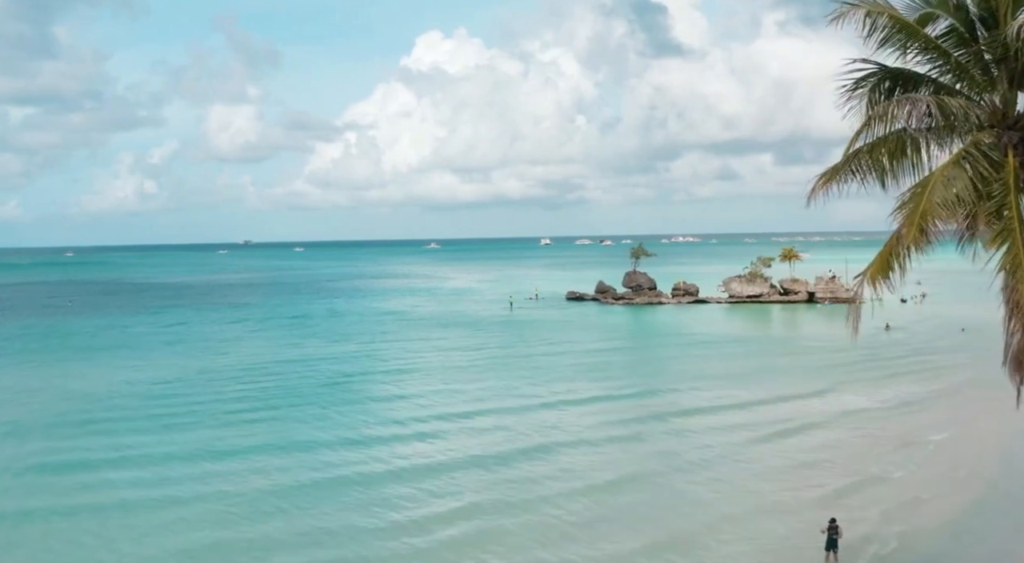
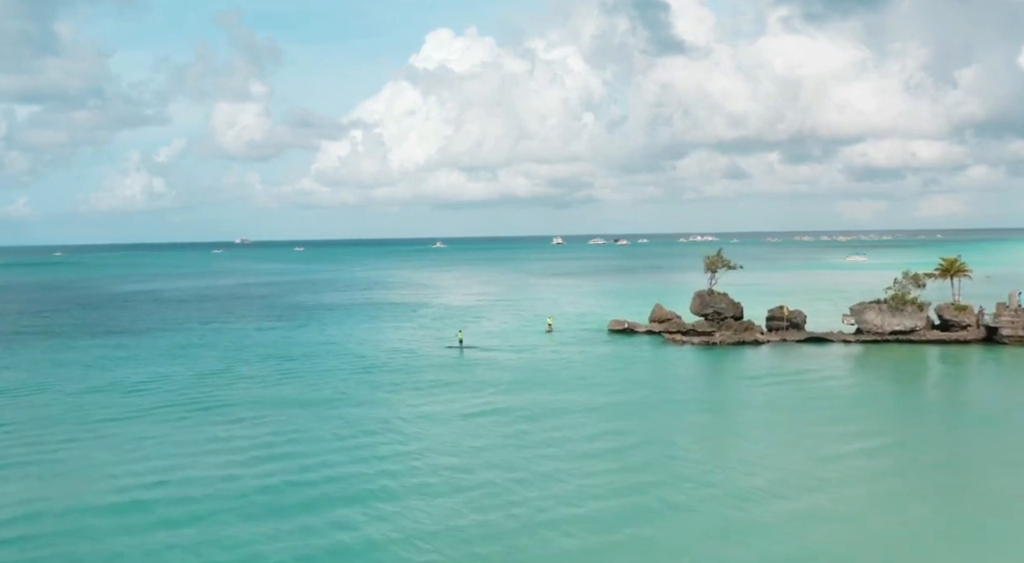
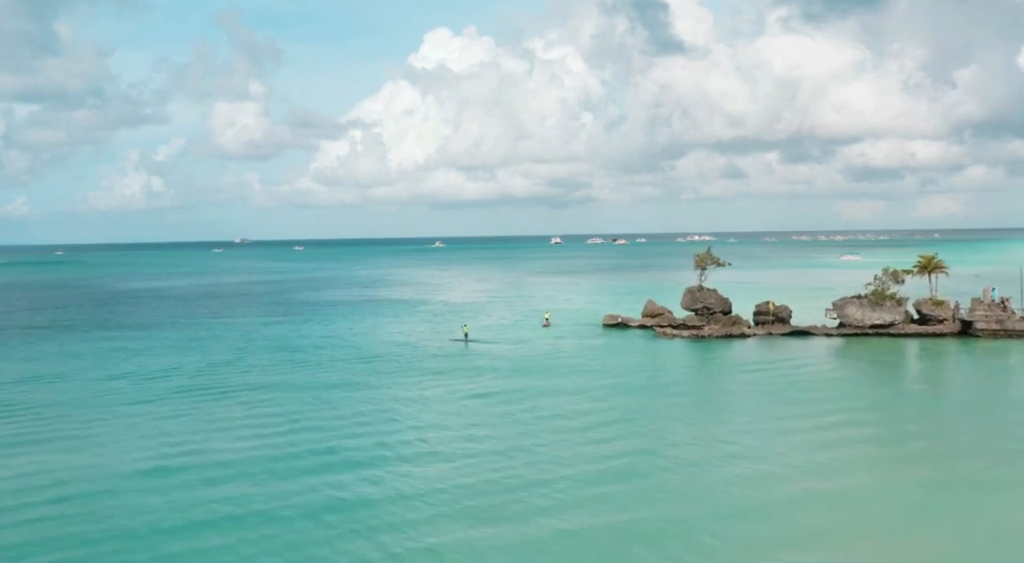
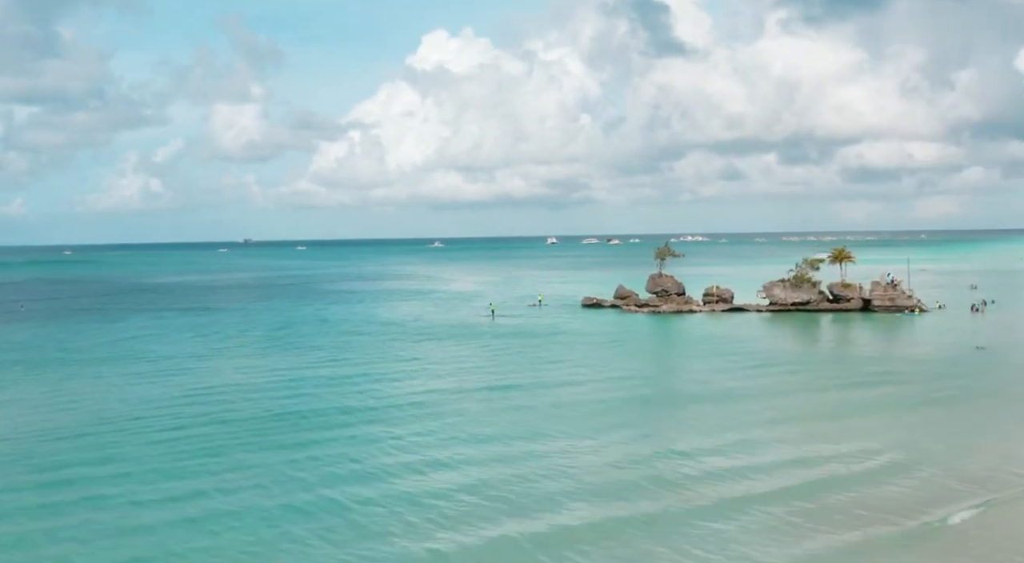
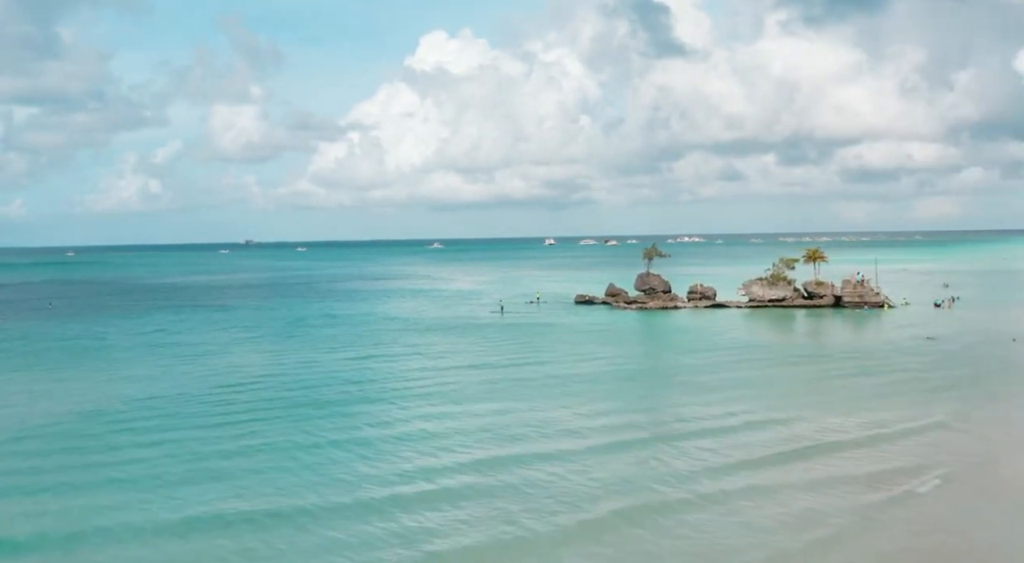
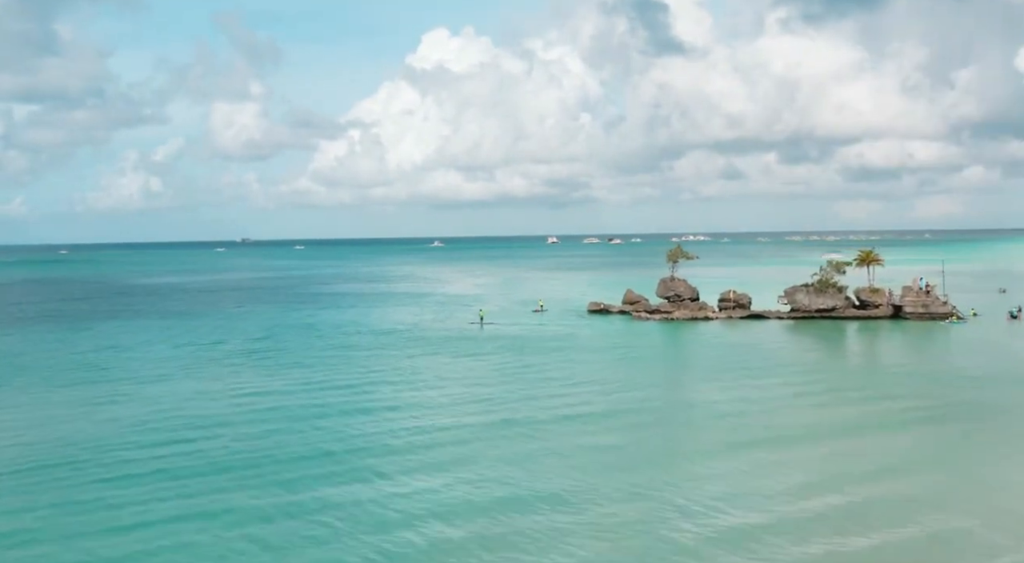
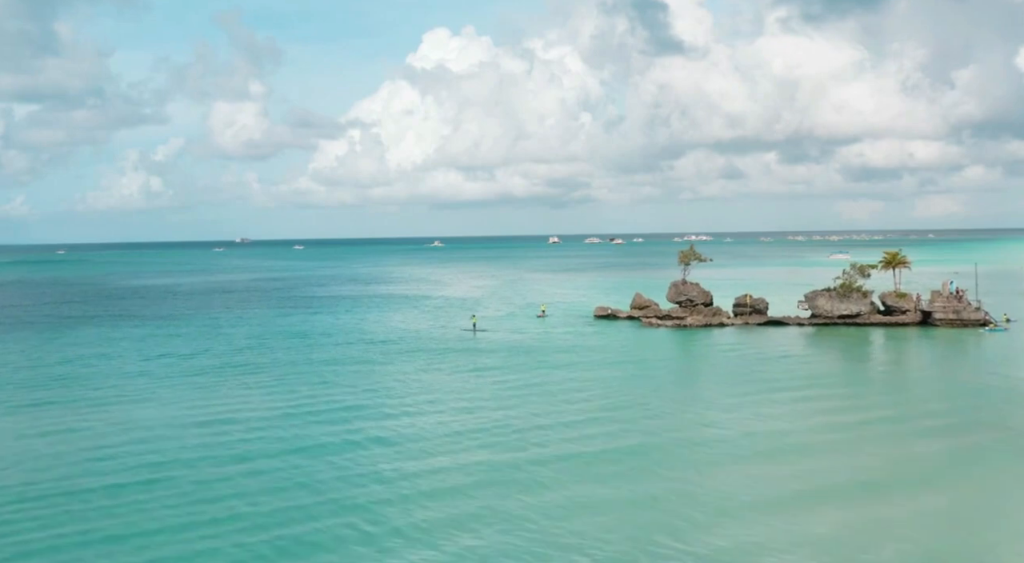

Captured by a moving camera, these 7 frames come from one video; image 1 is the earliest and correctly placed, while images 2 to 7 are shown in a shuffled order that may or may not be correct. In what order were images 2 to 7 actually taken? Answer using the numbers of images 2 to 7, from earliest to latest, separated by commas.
5, 4, 6, 7, 3, 2
